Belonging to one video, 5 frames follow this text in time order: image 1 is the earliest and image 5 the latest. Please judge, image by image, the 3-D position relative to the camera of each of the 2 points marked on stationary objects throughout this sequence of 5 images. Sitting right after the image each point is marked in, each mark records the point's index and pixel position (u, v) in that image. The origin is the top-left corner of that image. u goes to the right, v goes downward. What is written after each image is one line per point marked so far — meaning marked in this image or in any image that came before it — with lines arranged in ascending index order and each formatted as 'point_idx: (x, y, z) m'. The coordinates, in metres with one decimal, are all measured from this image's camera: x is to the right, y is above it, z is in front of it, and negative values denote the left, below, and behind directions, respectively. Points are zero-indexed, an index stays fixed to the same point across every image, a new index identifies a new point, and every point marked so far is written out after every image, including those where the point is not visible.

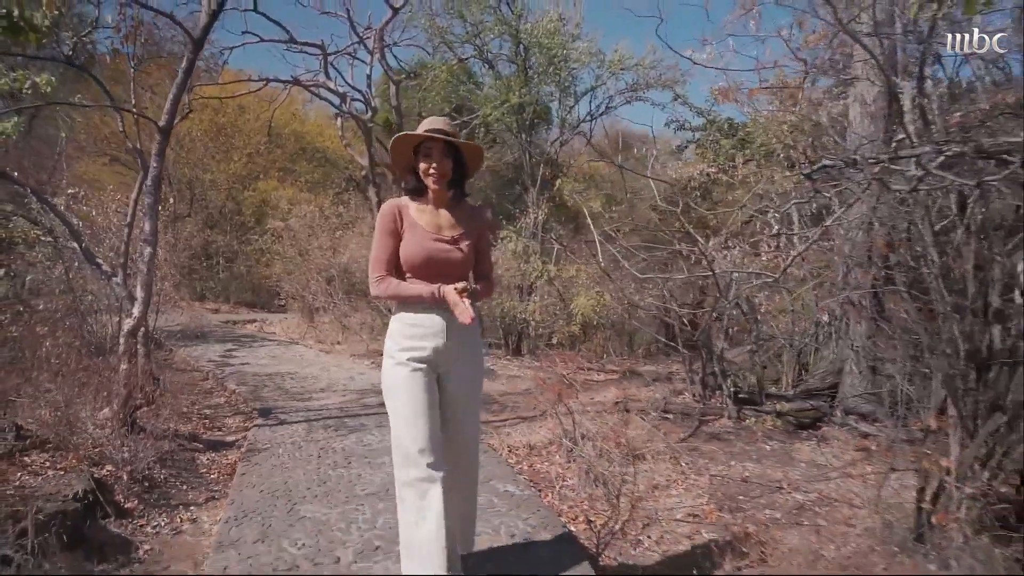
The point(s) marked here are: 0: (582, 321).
0: (+0.8, -0.4, +7.9) m
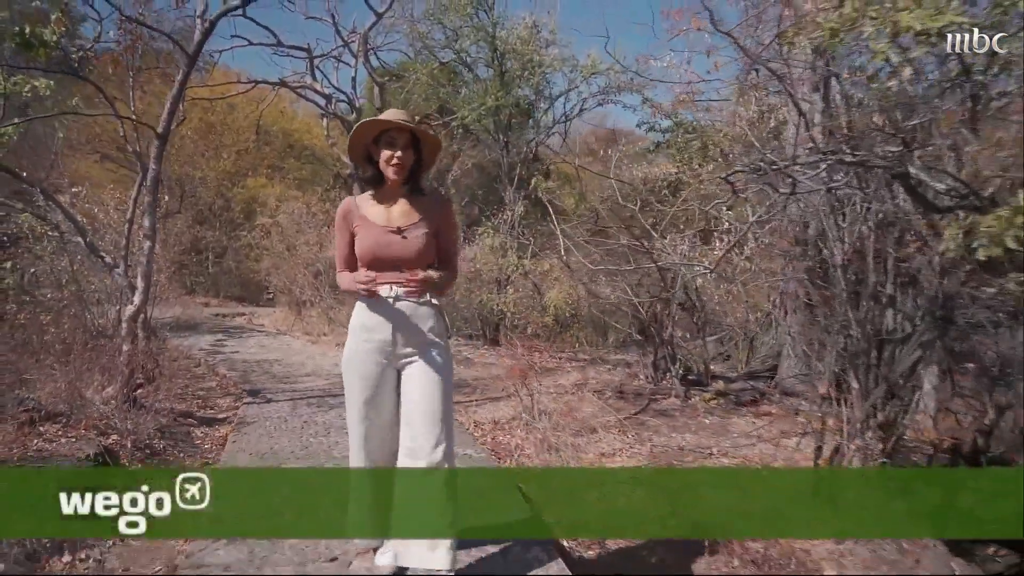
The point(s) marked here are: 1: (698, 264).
0: (+0.5, -0.3, +8.4) m
1: (+1.5, +0.2, +5.9) m
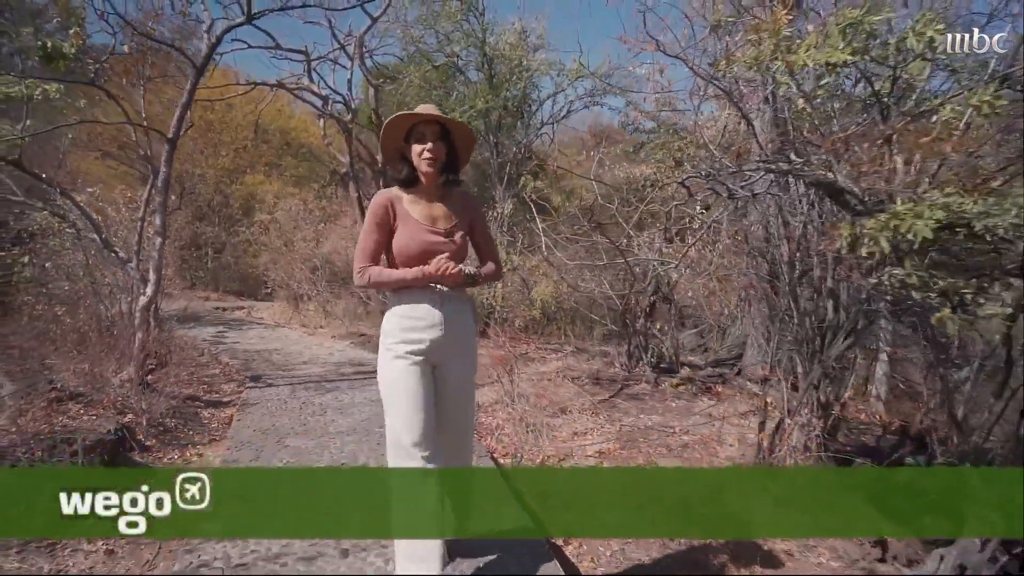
0: (+0.3, -0.2, +8.9) m
1: (+1.3, +0.2, +6.4) m
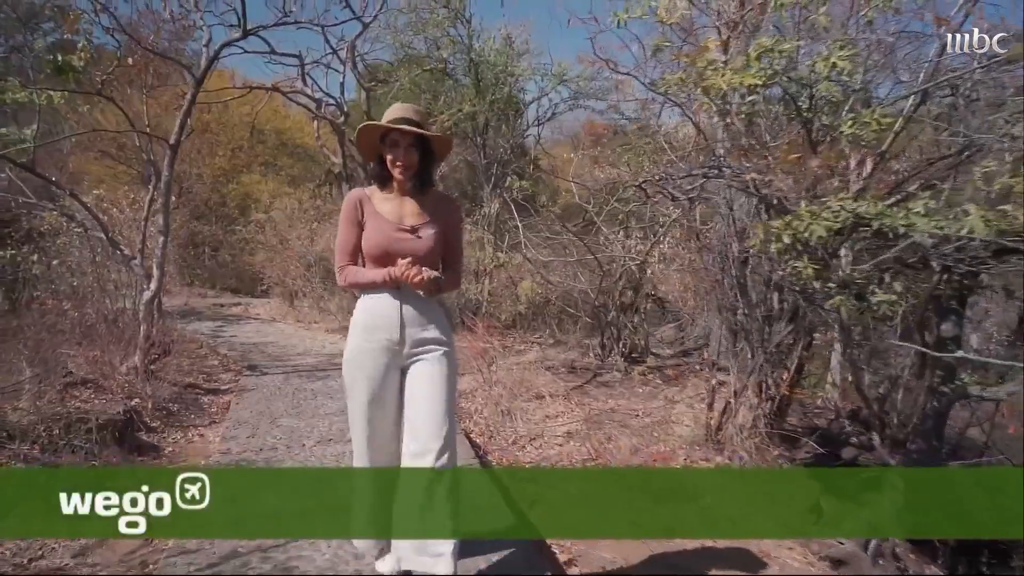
0: (+0.2, -0.2, +9.3) m
1: (+1.2, +0.3, +6.8) m
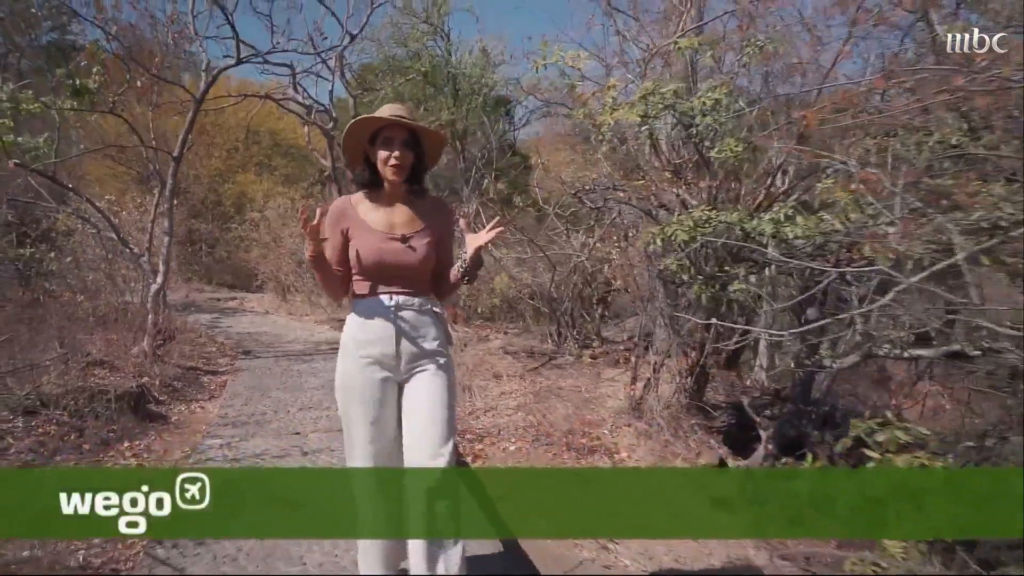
0: (-0.2, -0.1, +10.2) m
1: (+0.8, +0.3, +7.7) m
